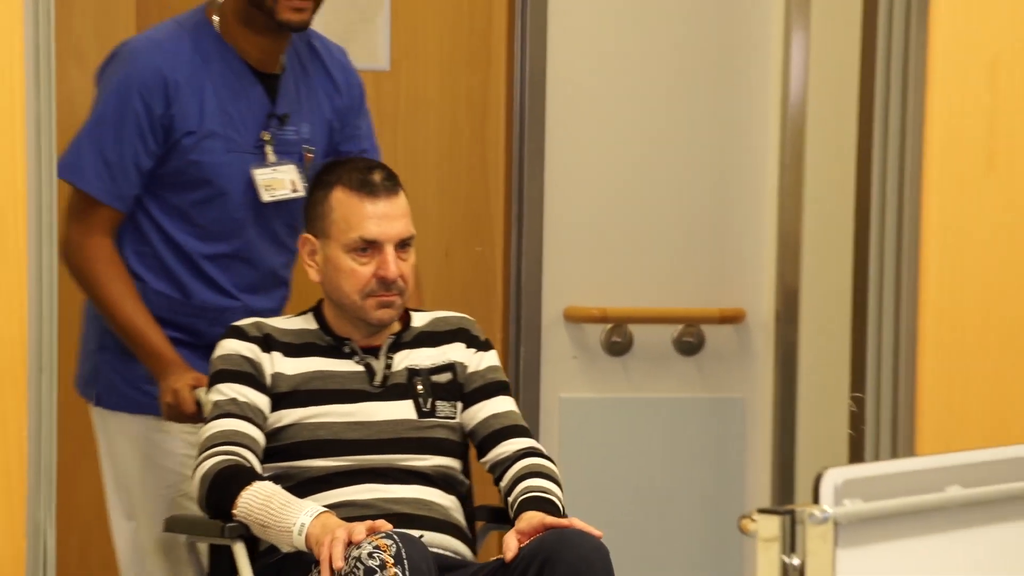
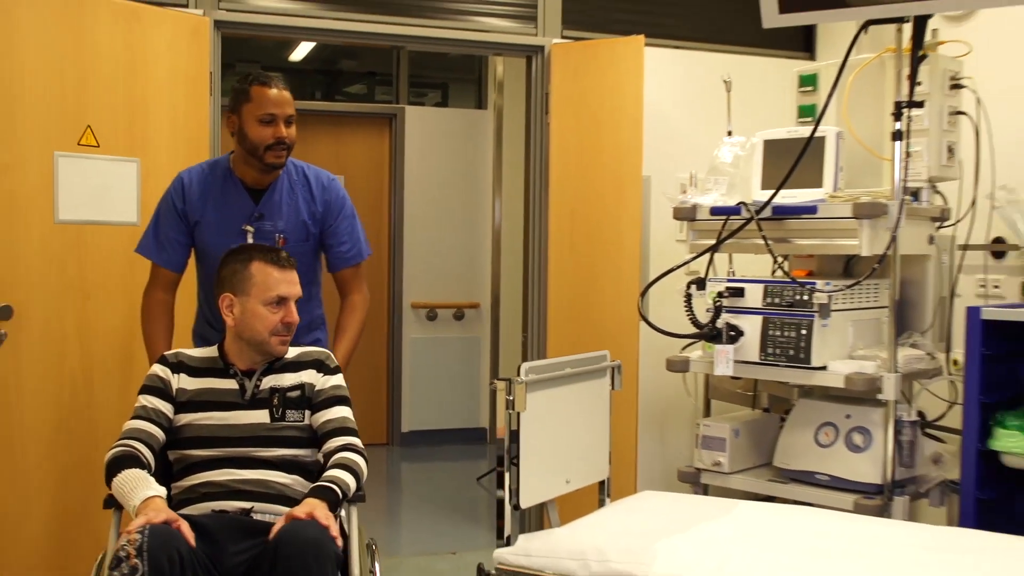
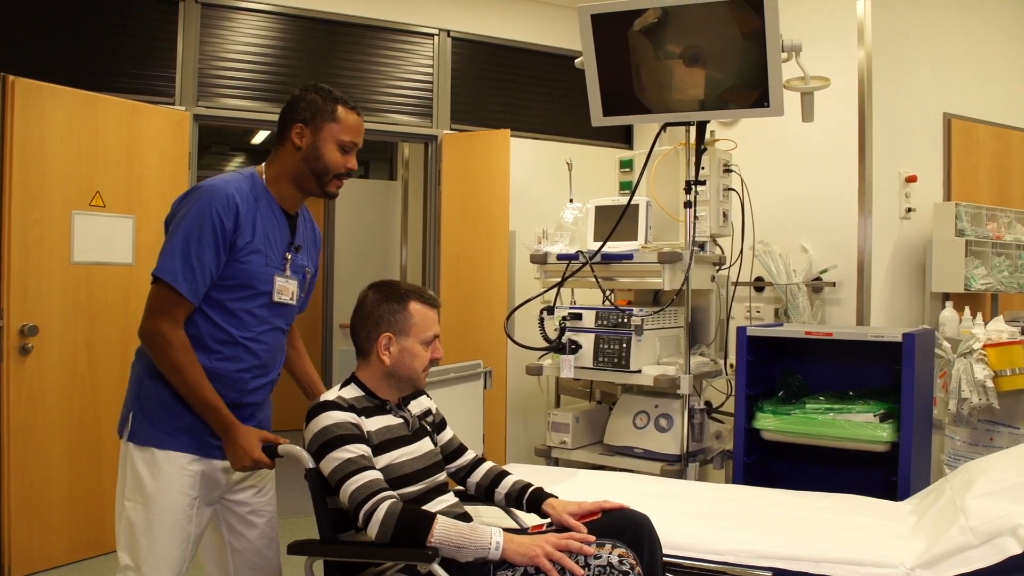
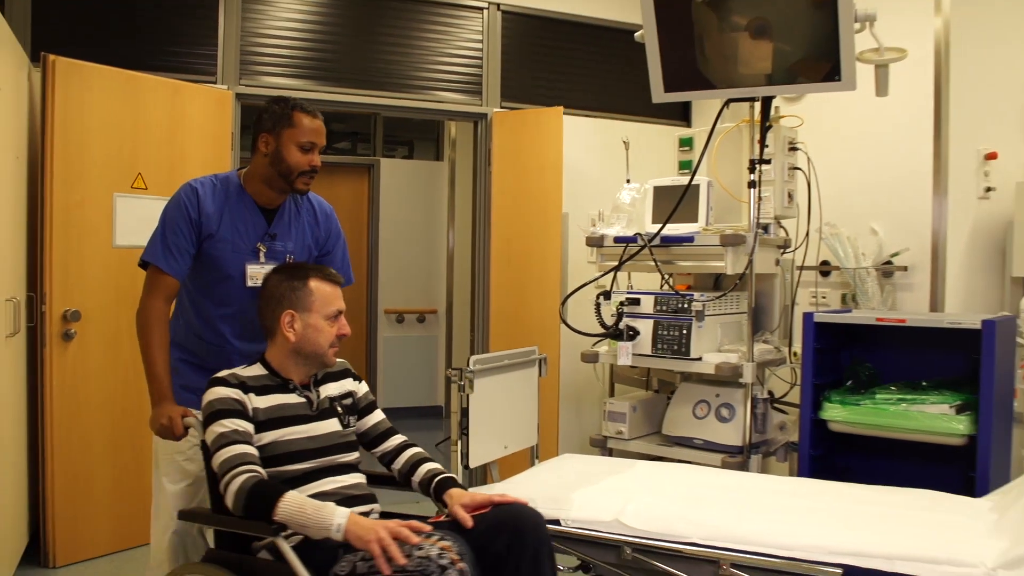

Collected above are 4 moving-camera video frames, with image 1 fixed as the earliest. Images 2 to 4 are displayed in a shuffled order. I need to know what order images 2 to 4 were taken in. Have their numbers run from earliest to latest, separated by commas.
2, 4, 3
